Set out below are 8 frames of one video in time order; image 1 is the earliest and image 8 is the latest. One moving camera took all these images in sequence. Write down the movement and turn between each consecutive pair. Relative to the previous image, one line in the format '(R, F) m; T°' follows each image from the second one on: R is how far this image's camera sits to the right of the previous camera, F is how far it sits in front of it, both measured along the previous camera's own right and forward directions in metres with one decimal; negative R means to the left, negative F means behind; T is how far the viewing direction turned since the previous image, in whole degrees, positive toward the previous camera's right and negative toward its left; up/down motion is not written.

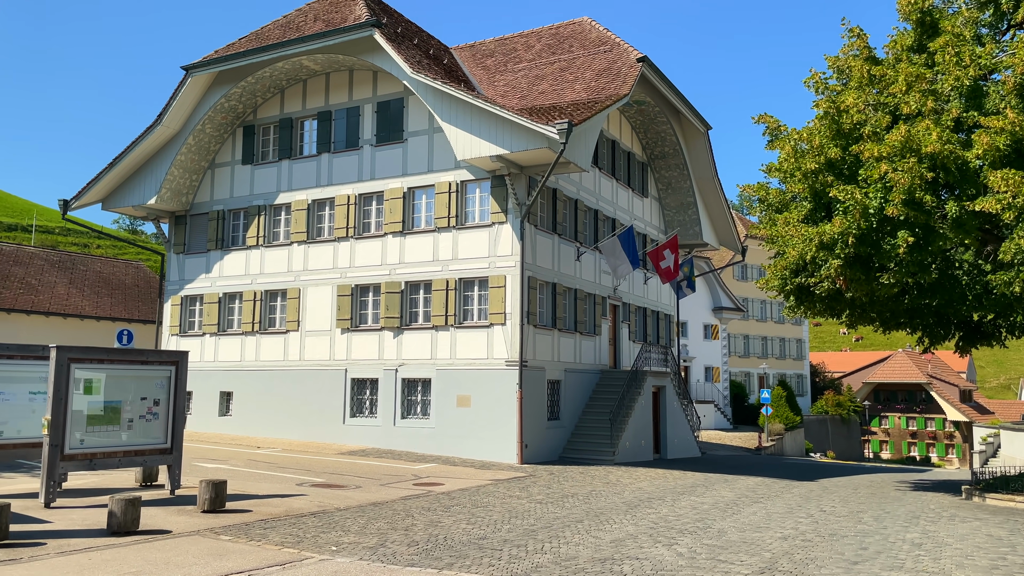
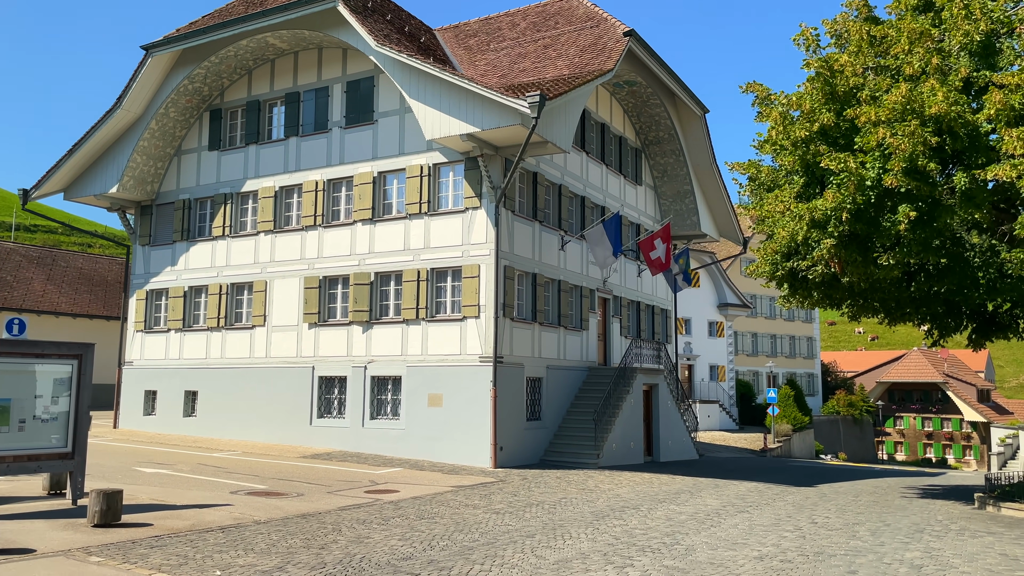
(+1.1, +1.7) m; -1°
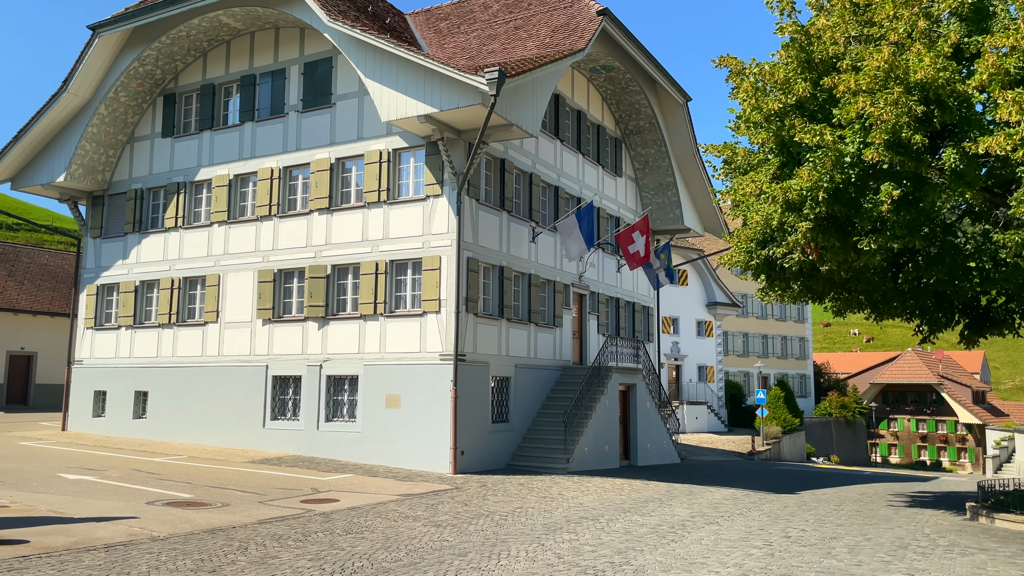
(+0.9, +1.3) m; 0°
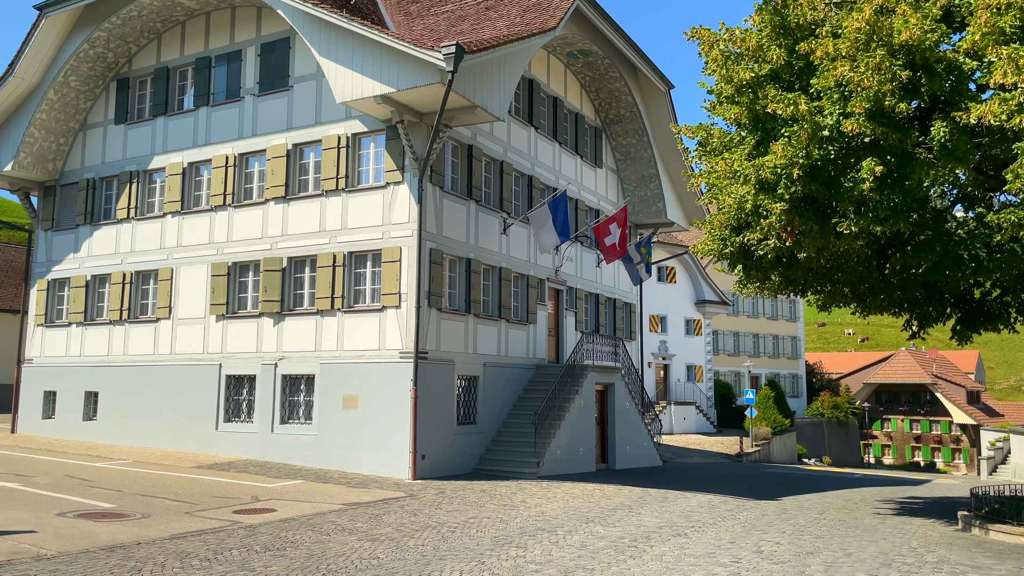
(+0.8, +1.2) m; 0°
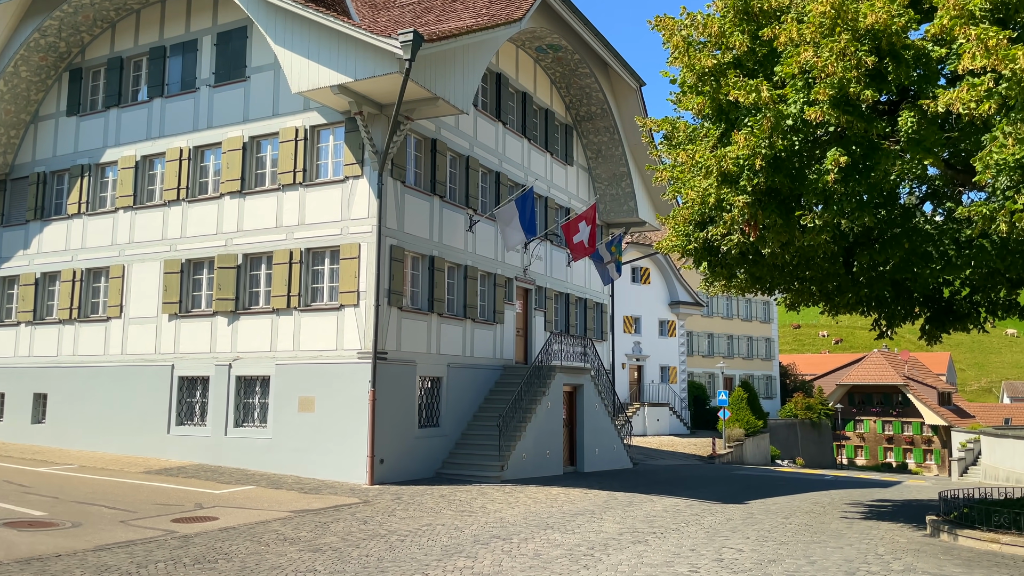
(+0.4, +0.5) m; +2°
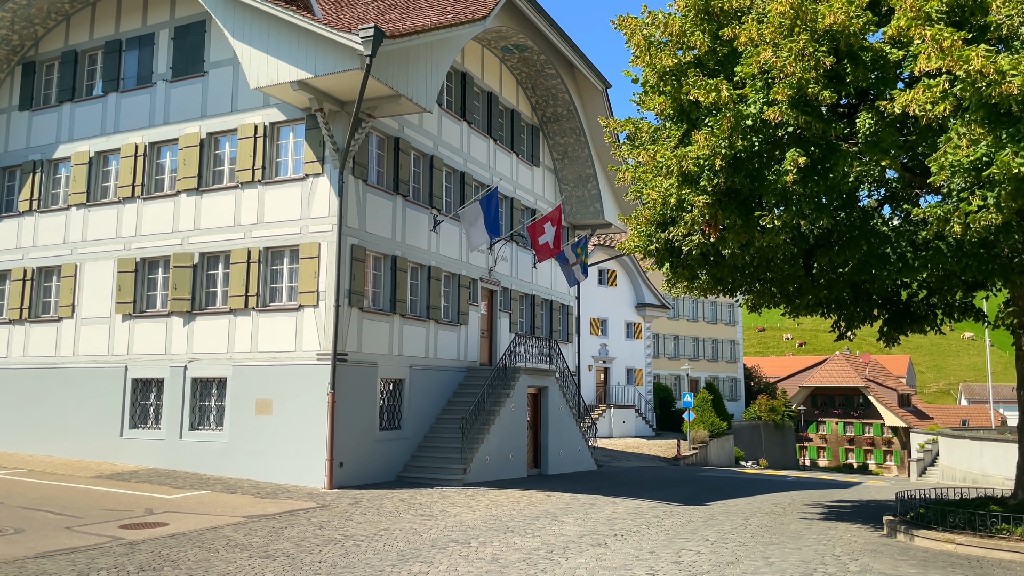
(+0.1, +0.2) m; +2°
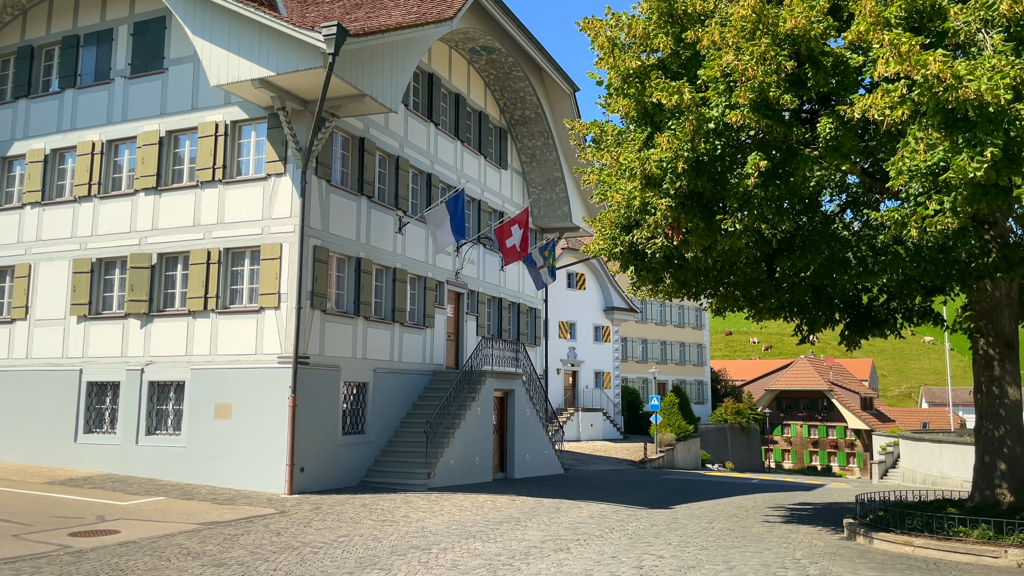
(+0.1, +0.1) m; +2°
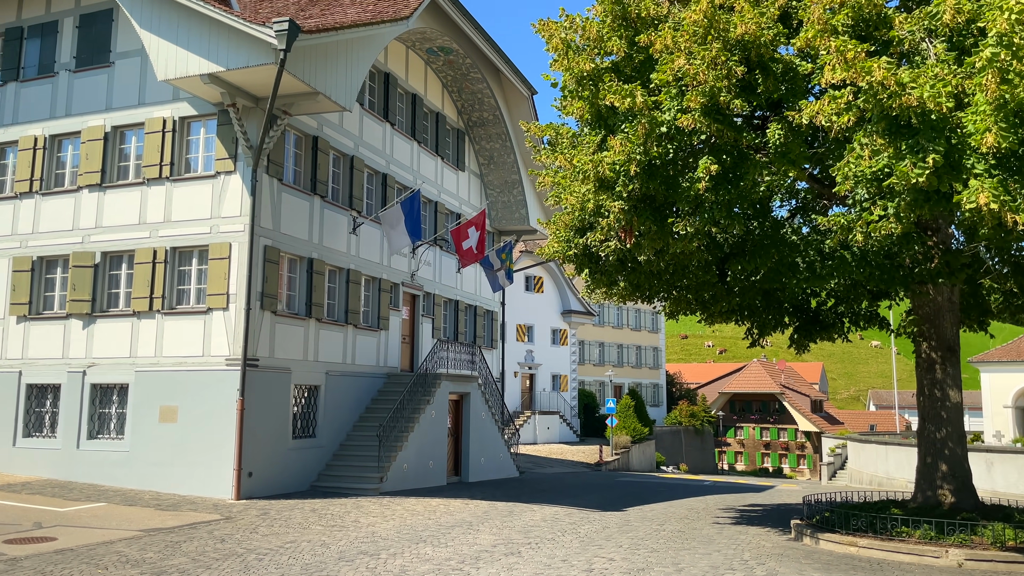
(+0.1, +0.1) m; +3°
